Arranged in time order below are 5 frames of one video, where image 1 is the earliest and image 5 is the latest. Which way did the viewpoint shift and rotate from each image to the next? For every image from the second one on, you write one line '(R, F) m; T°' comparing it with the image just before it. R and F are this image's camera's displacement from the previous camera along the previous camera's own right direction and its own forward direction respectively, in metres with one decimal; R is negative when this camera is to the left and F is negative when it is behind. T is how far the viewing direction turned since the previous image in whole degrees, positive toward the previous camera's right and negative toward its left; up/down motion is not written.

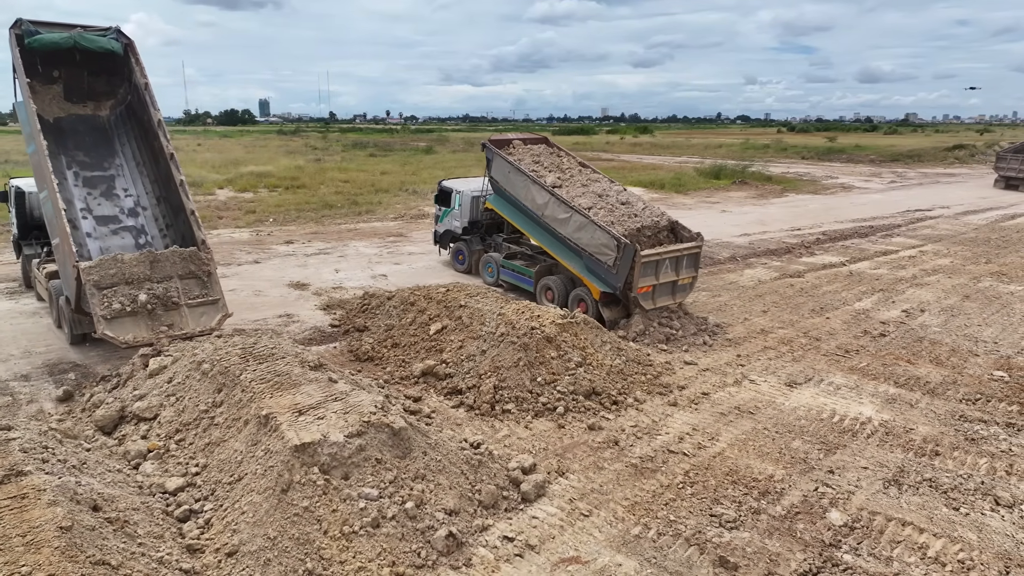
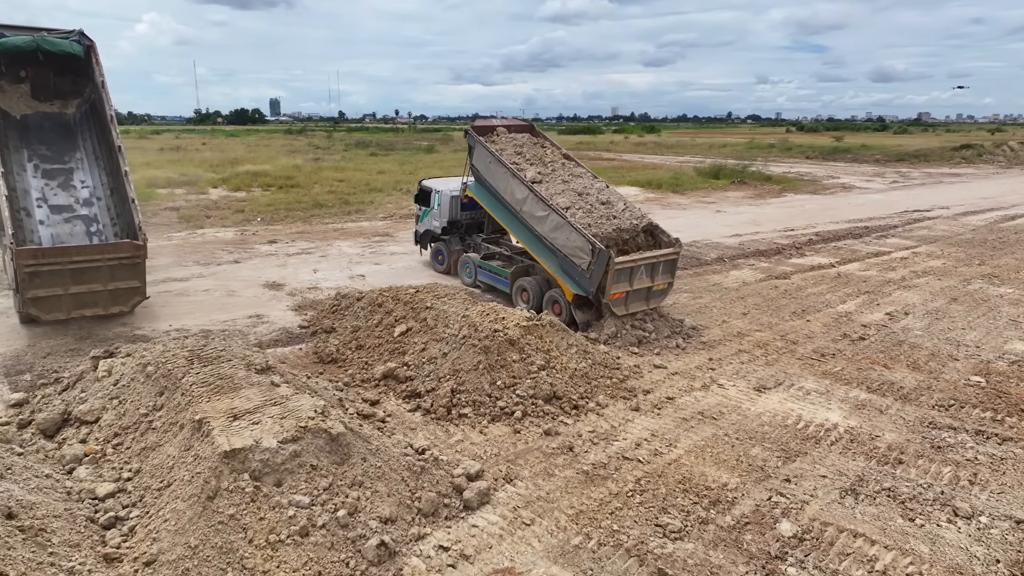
(+0.6, +0.1) m; -1°
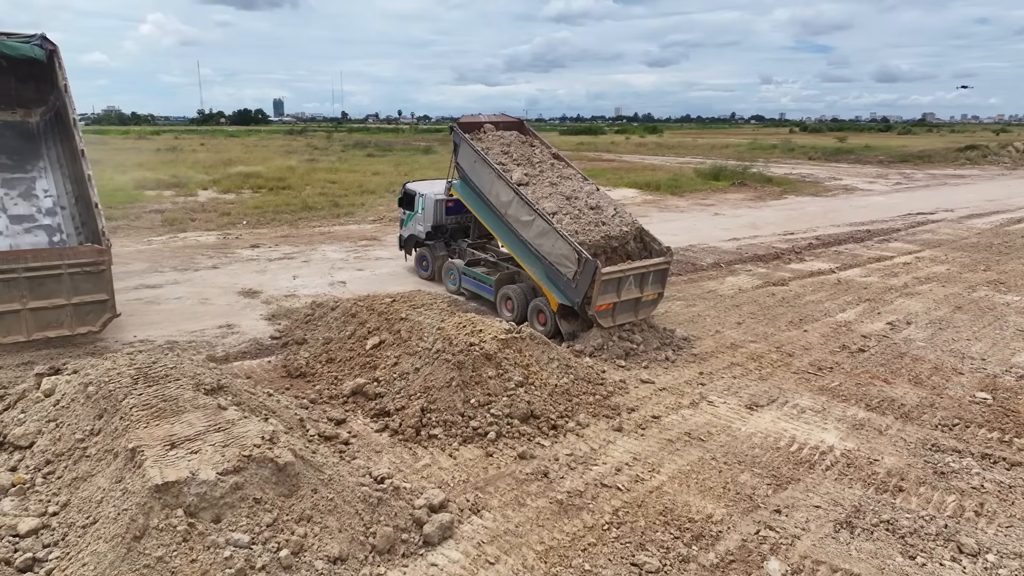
(+0.3, +0.5) m; 0°
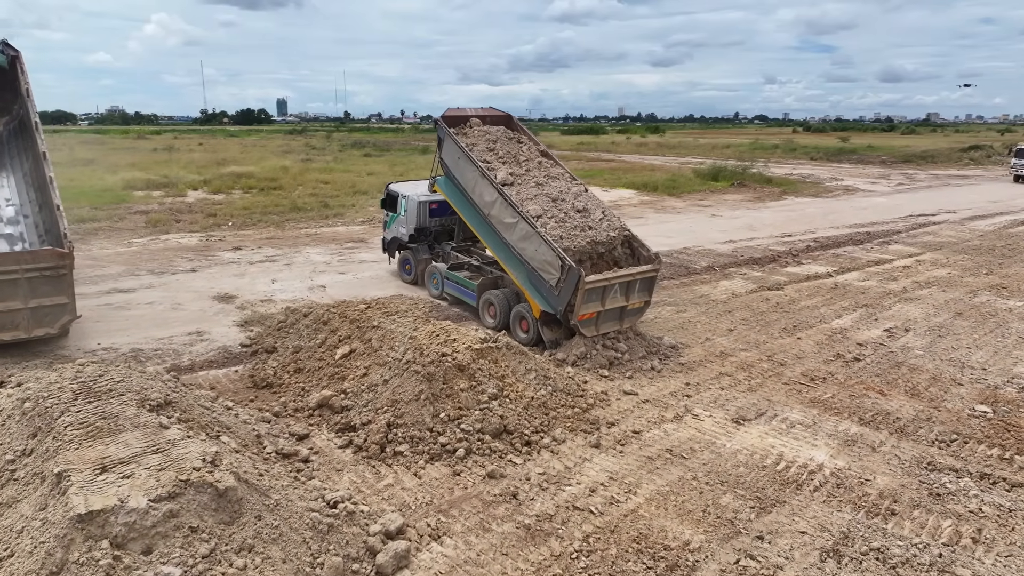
(+0.3, +0.4) m; 0°
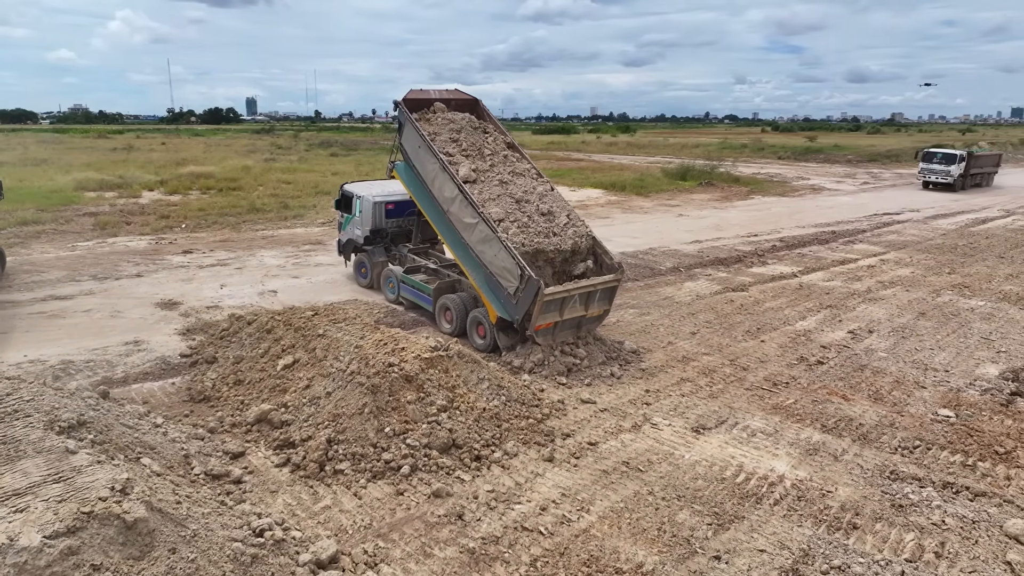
(+0.3, +0.3) m; +2°
